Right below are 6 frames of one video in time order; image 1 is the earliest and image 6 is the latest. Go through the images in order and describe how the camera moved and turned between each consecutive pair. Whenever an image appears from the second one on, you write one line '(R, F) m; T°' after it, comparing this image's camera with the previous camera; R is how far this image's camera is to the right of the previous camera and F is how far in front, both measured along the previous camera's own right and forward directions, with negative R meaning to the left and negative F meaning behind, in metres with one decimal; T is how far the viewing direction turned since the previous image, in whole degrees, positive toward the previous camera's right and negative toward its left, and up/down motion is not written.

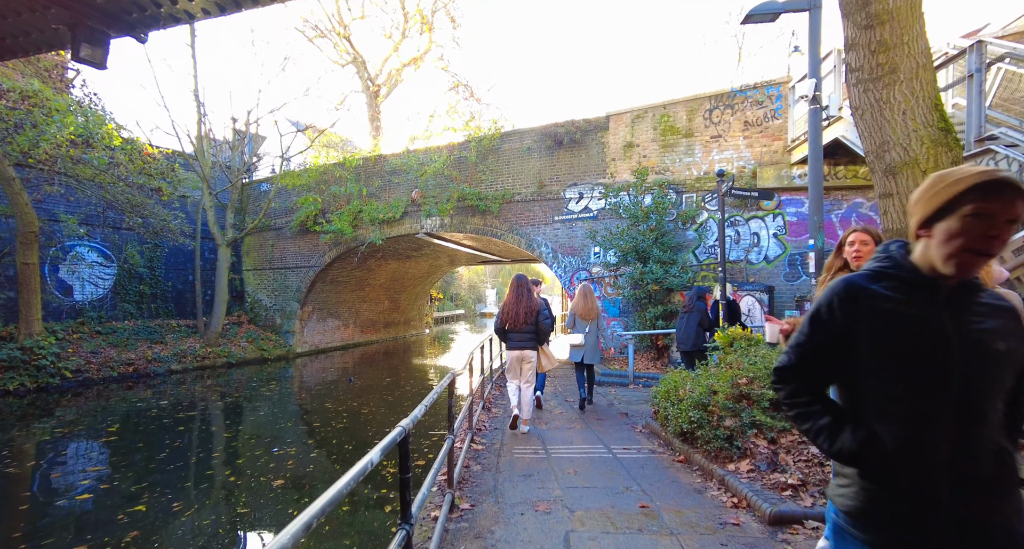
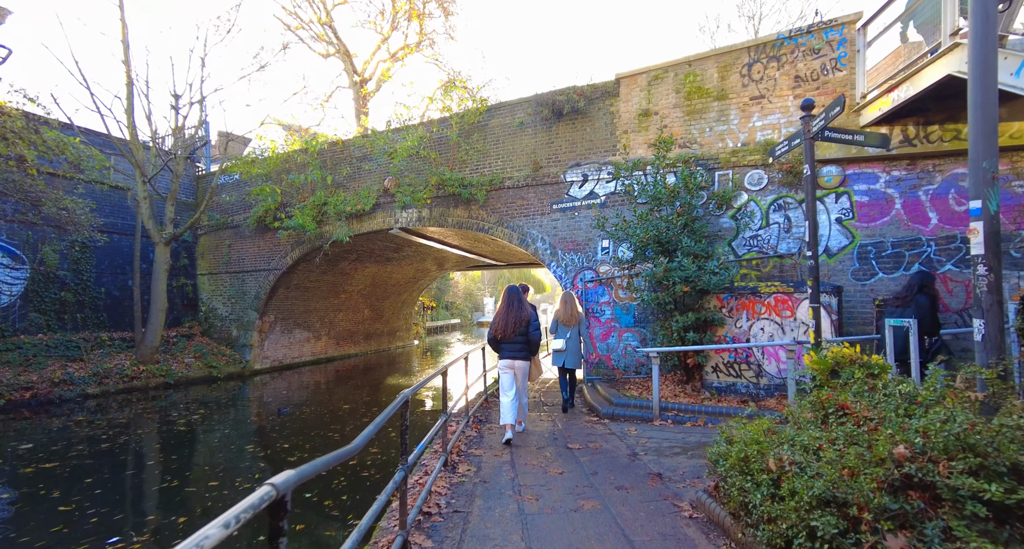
(+0.3, +2.2) m; 0°
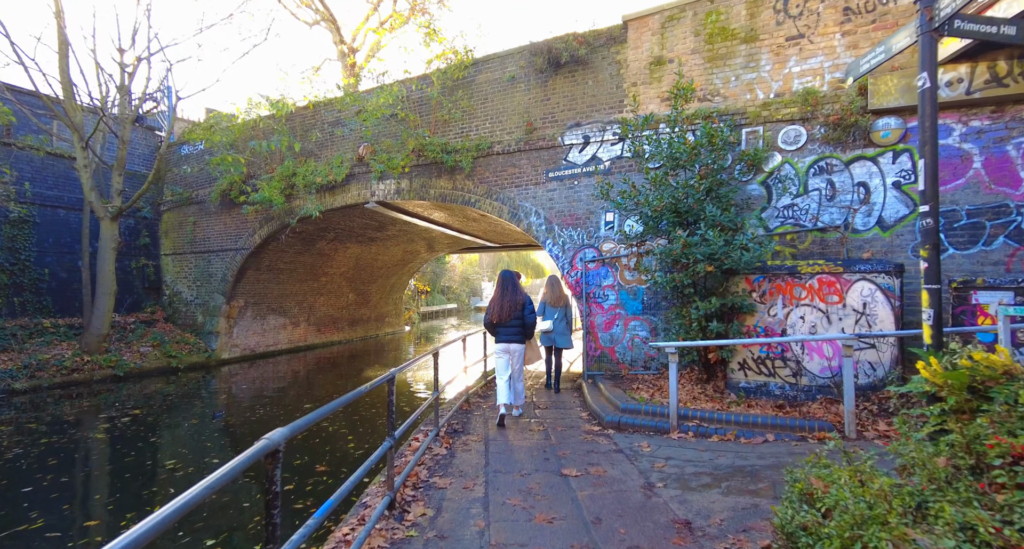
(+0.2, +1.3) m; 0°
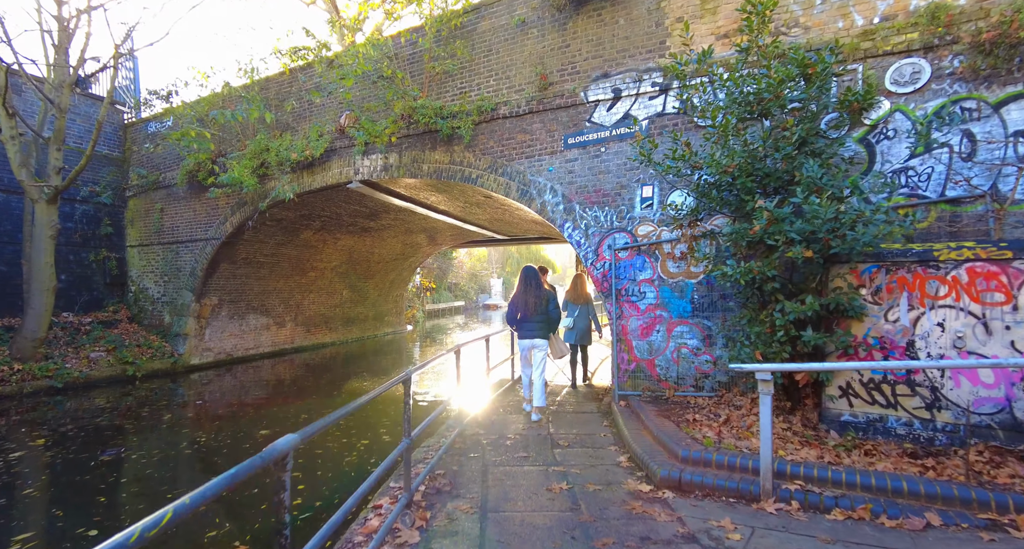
(0.0, +1.7) m; -1°
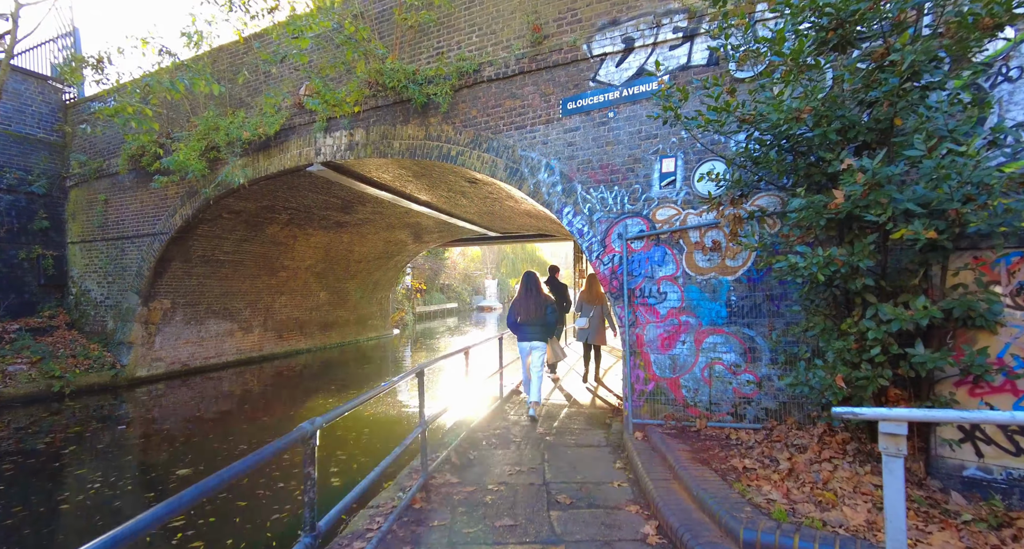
(+0.1, +1.3) m; 0°
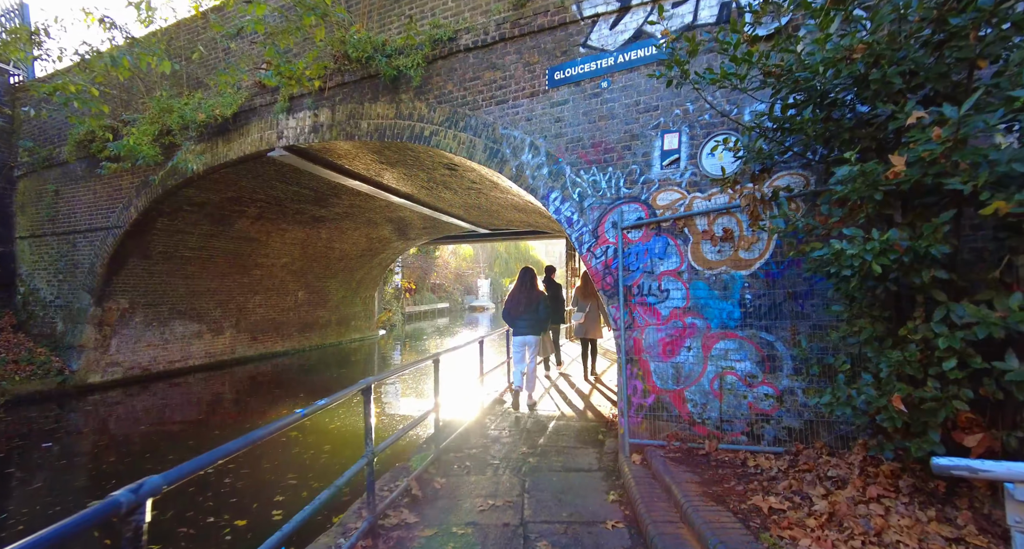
(+0.2, +0.7) m; +1°
